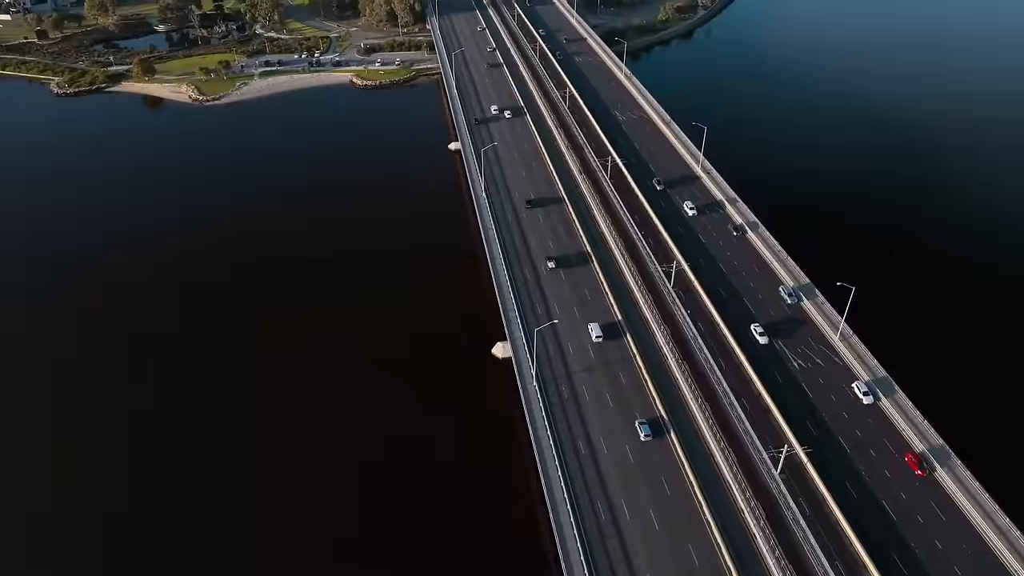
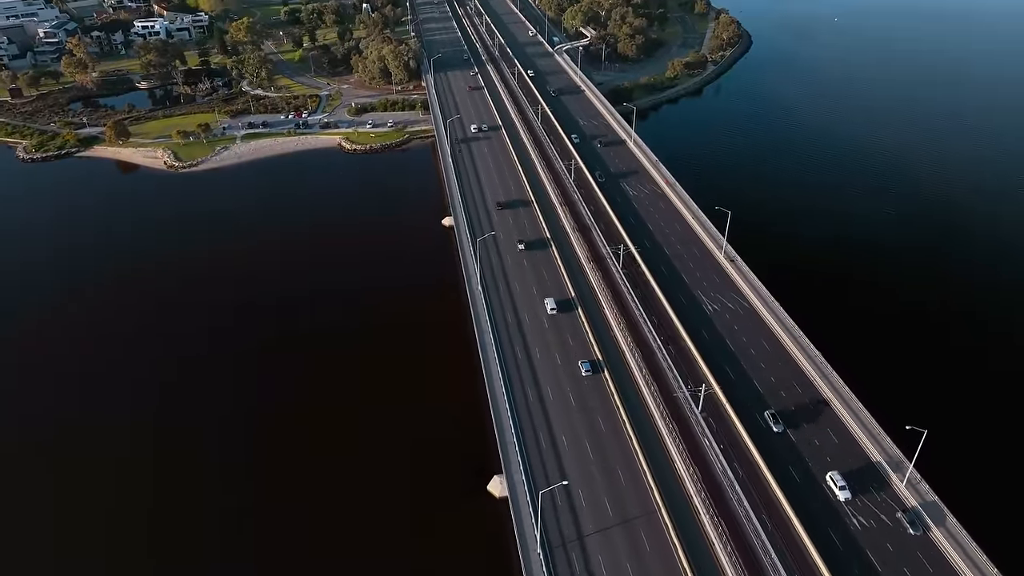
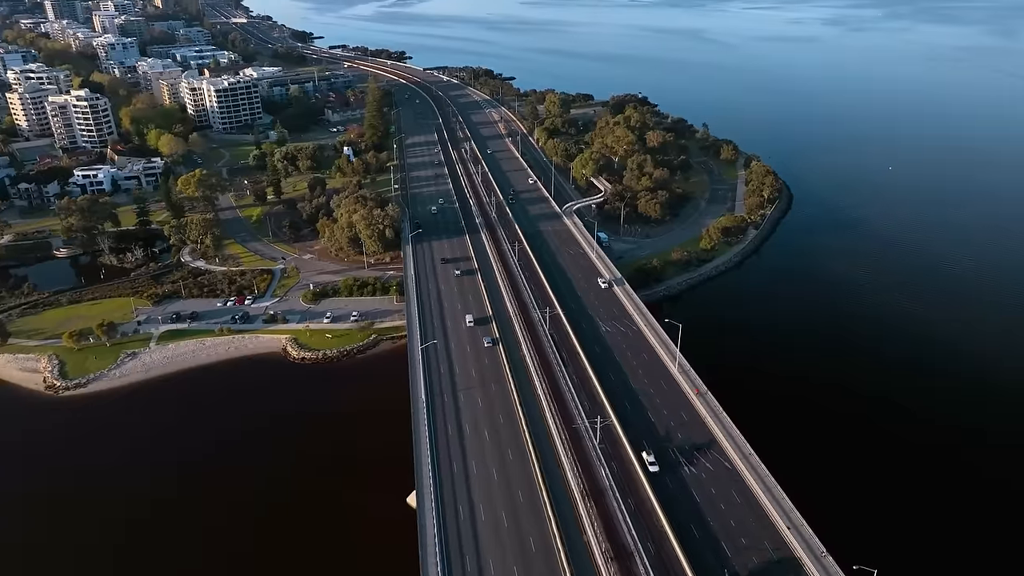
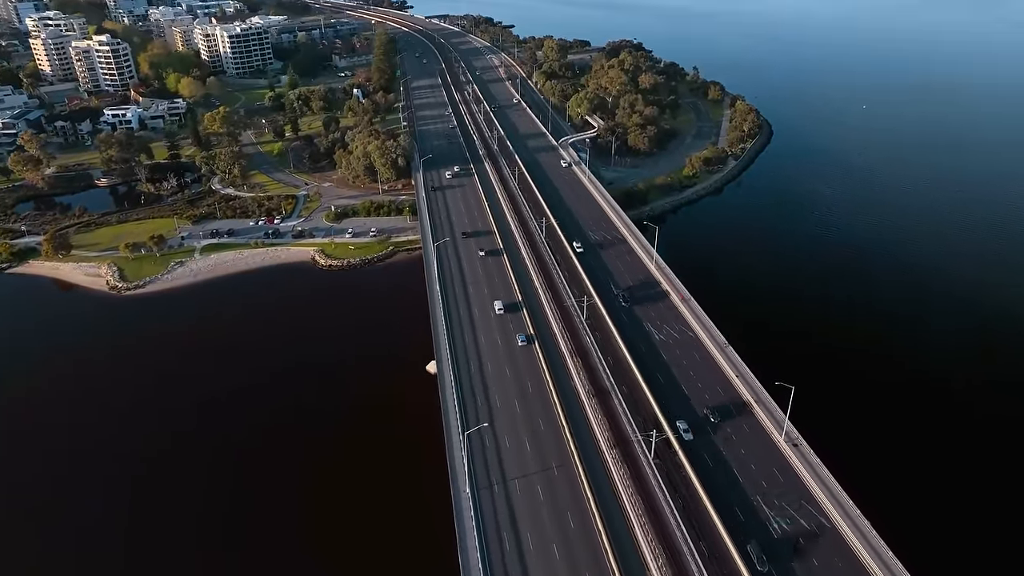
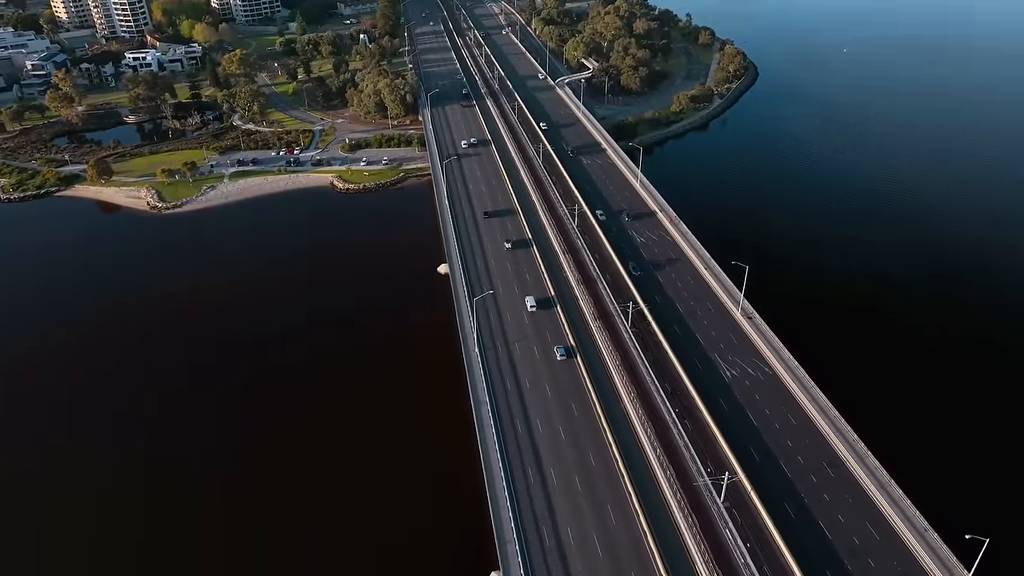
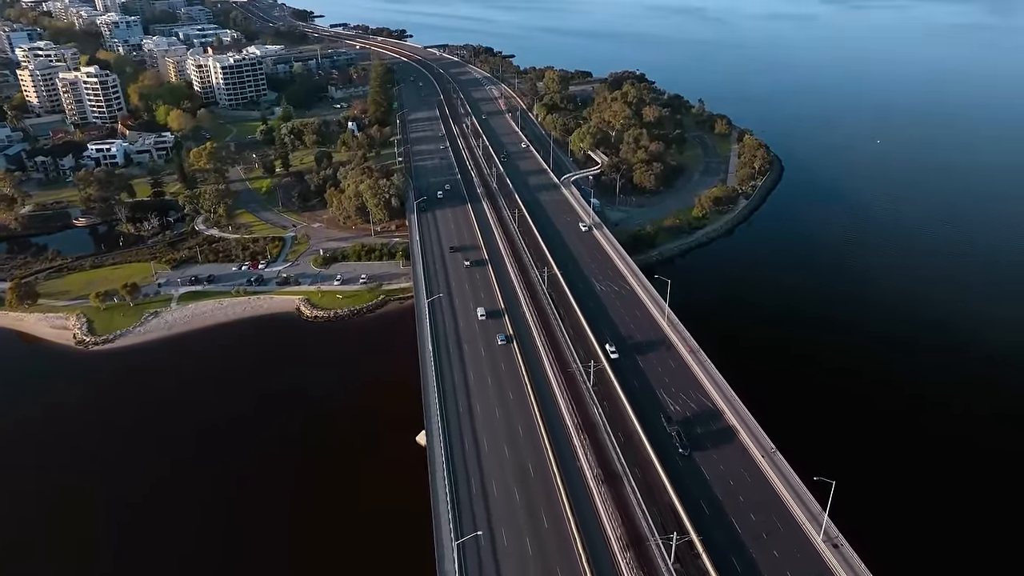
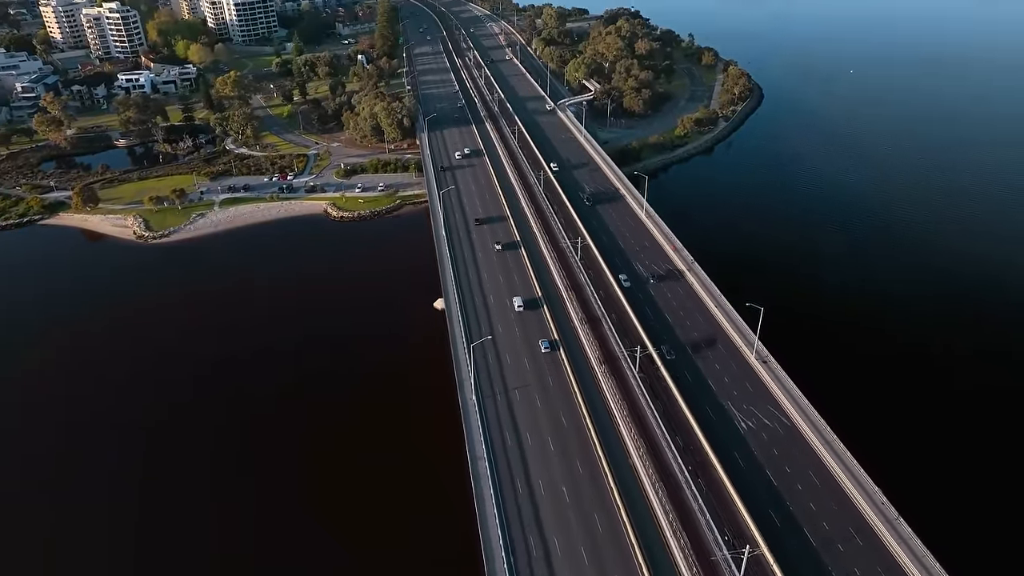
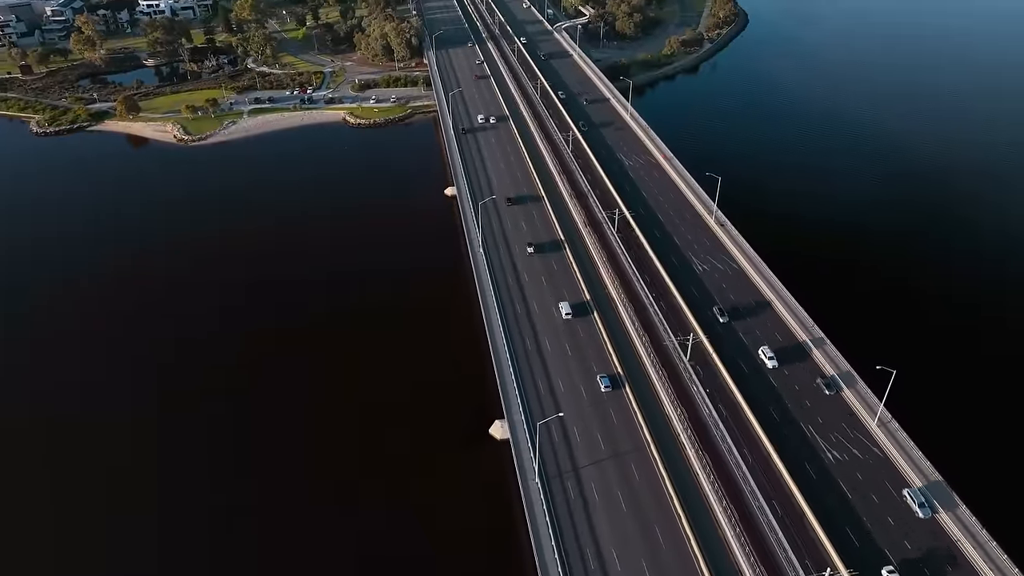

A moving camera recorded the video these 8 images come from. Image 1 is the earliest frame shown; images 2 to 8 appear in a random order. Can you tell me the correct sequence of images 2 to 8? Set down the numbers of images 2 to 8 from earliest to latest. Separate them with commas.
8, 2, 5, 7, 4, 6, 3
